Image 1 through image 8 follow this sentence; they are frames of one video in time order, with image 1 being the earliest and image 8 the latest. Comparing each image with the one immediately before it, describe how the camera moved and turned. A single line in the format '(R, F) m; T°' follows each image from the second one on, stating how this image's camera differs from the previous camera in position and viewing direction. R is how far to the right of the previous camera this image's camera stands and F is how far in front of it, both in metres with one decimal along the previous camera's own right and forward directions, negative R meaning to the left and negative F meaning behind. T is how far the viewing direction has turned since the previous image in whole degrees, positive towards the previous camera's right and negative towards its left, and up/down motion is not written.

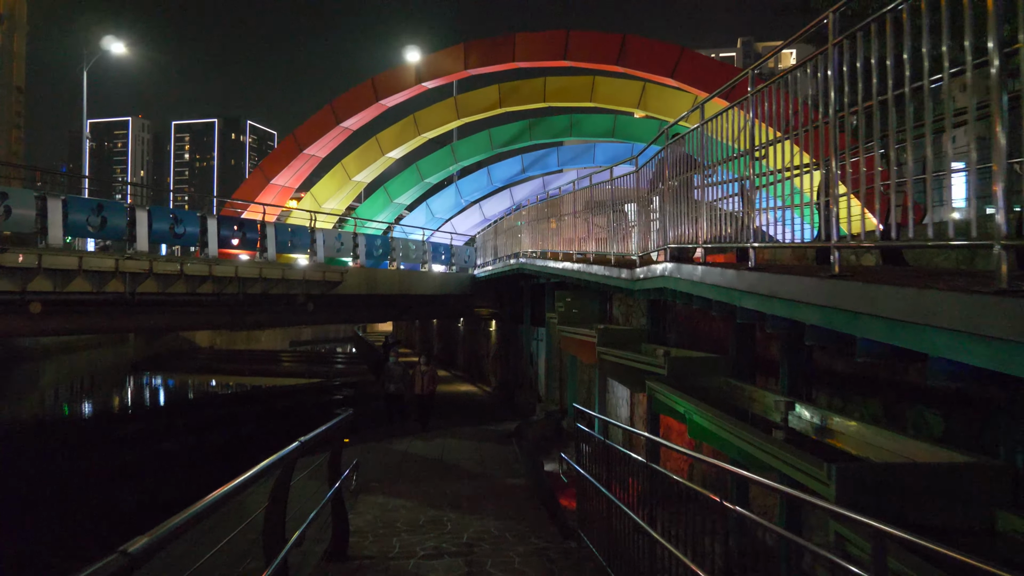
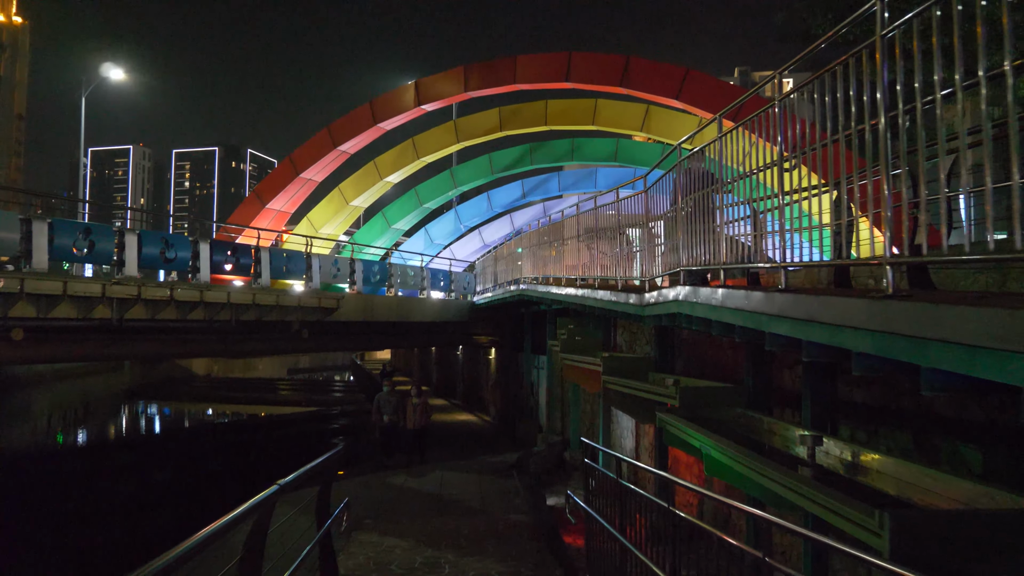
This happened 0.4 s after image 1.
(0.0, +0.4) m; 0°
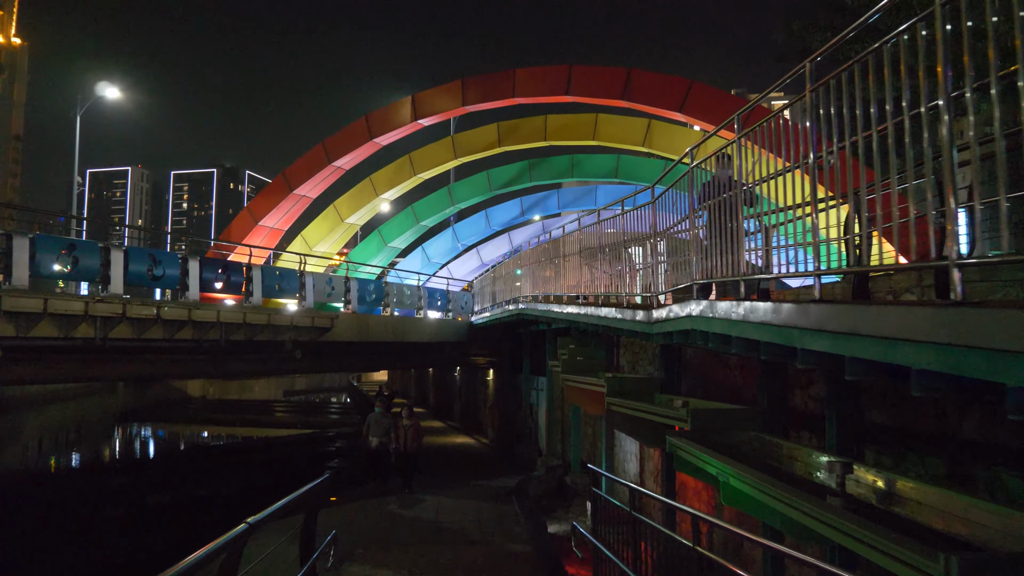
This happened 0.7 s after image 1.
(0.0, +0.4) m; 0°
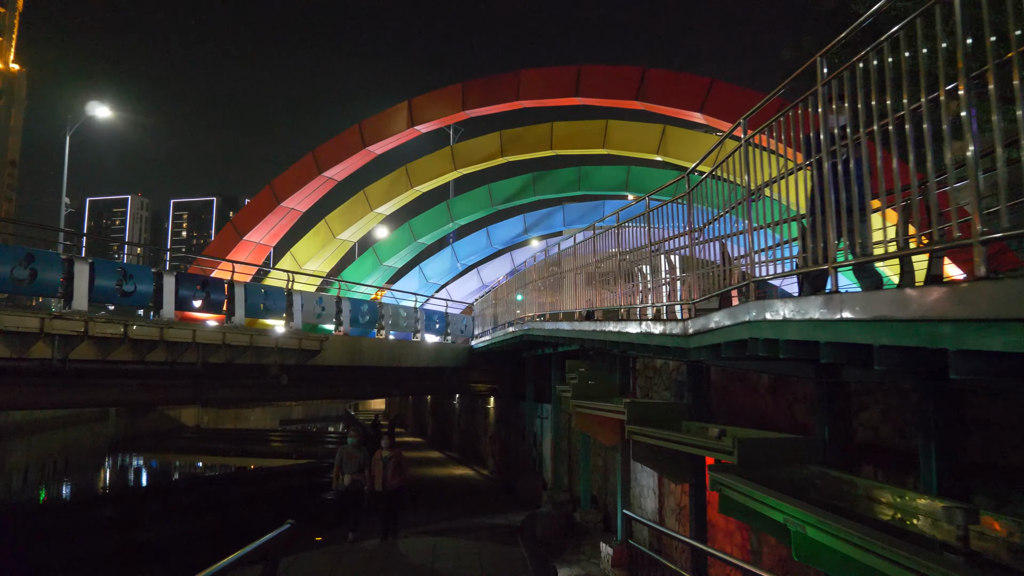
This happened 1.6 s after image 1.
(-0.1, +1.1) m; 0°
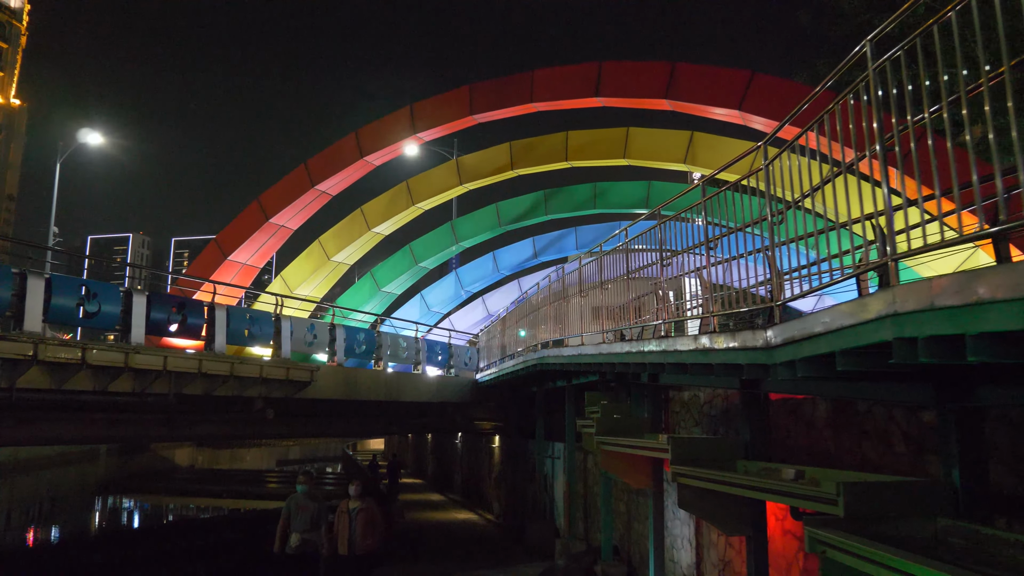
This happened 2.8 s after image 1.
(-0.2, +1.4) m; 0°
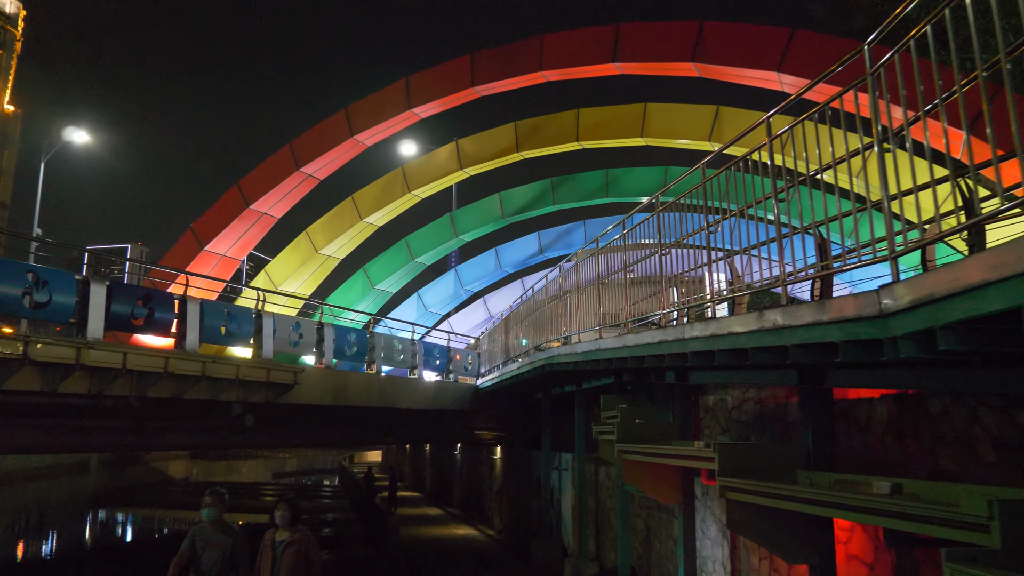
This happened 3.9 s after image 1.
(-0.1, +1.2) m; 0°
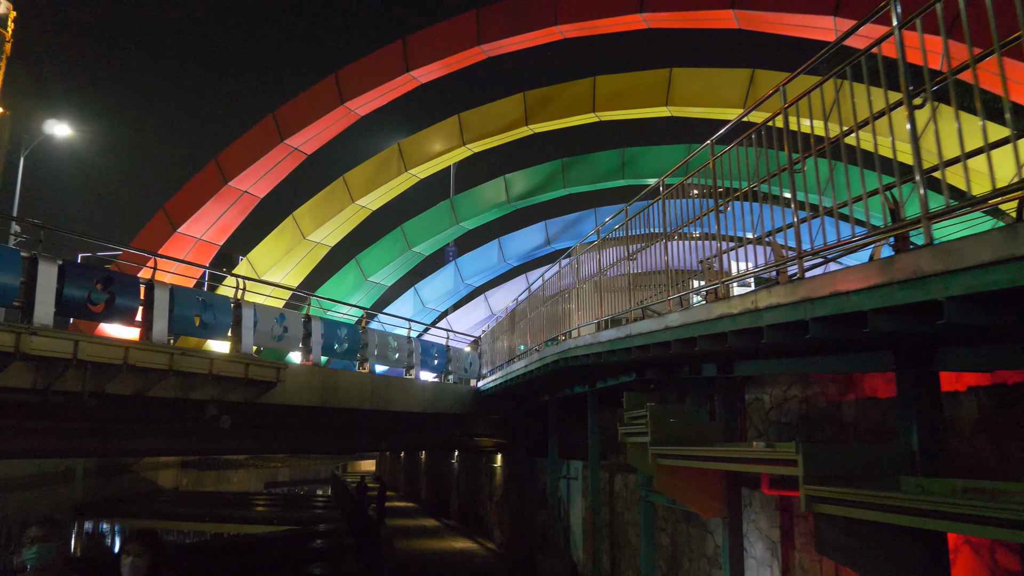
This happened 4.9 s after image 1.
(-0.2, +1.2) m; 0°
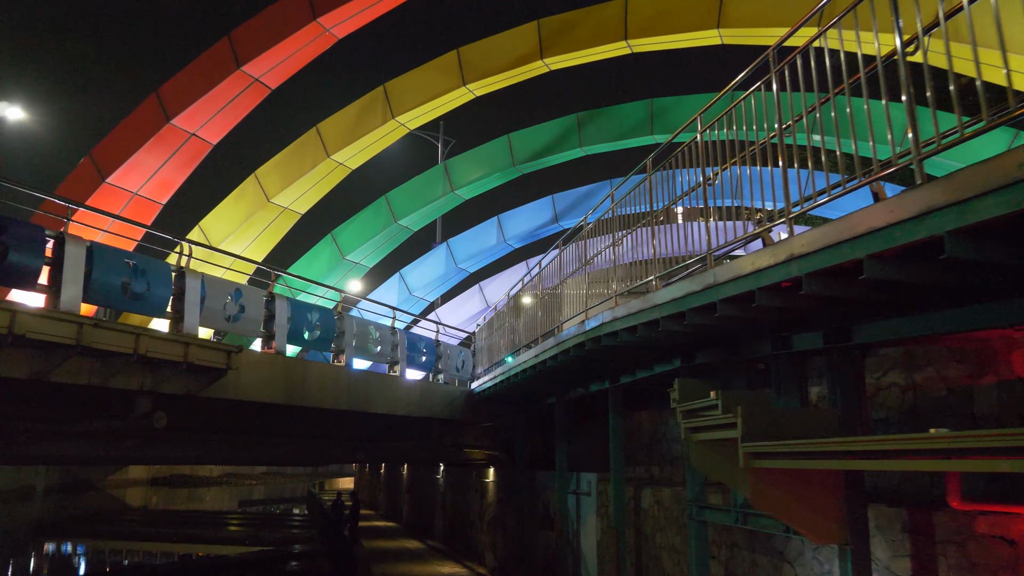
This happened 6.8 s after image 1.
(-0.3, +2.1) m; +1°
